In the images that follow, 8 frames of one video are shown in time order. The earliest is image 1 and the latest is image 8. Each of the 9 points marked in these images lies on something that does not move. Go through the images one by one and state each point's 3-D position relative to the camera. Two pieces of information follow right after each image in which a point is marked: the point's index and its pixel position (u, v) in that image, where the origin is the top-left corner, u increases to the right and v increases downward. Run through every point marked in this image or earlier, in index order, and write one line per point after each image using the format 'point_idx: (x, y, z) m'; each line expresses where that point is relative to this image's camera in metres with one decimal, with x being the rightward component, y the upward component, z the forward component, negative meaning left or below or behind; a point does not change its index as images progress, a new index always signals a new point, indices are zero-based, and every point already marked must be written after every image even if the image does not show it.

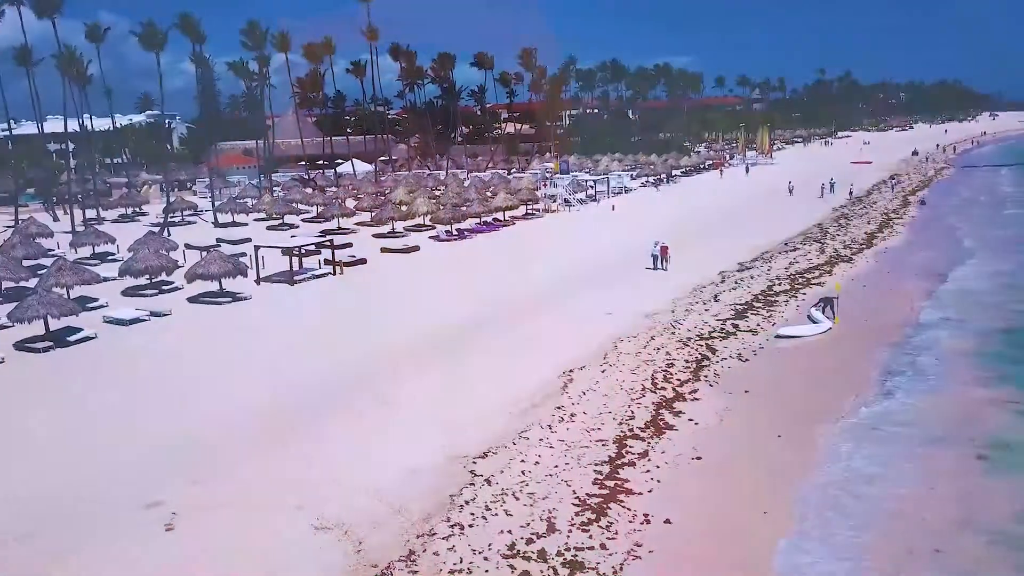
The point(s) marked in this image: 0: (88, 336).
0: (-9.2, -1.0, +19.0) m
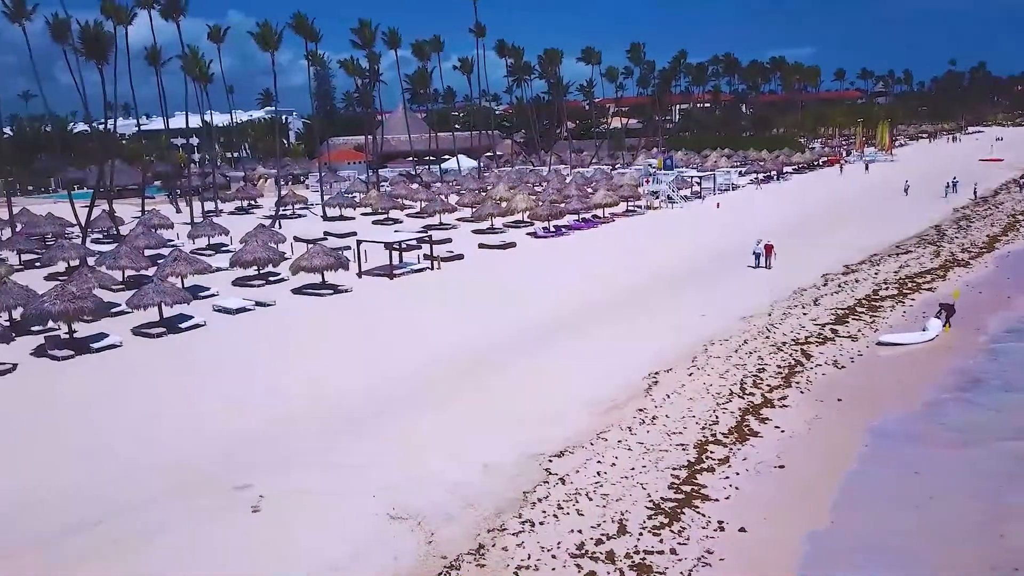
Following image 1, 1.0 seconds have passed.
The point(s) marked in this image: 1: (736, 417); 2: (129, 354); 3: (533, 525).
0: (-7.2, -0.8, +20.1) m
1: (+3.7, -2.1, +14.3) m
2: (-7.8, -1.3, +17.7) m
3: (+0.2, -2.7, +10.0) m
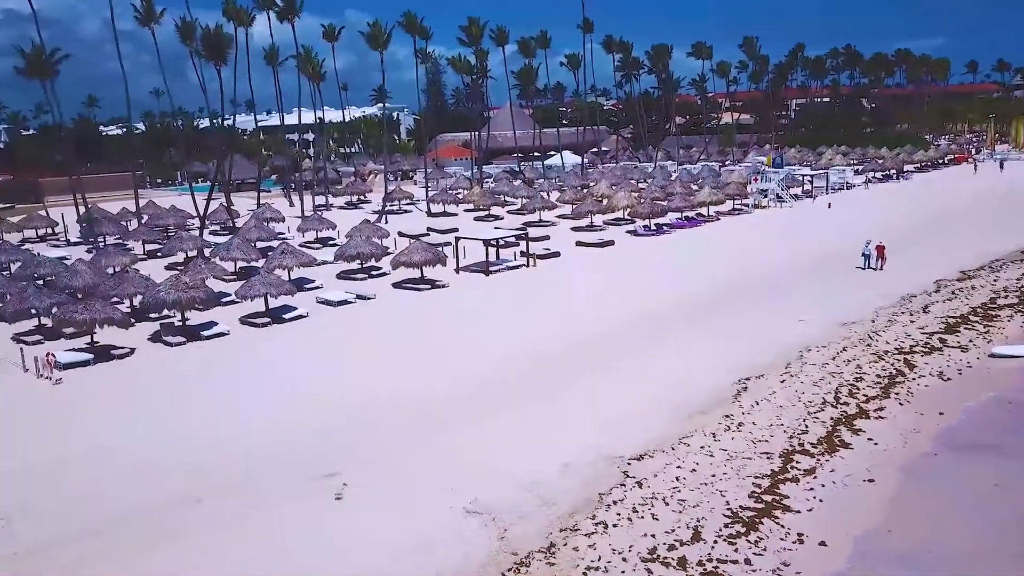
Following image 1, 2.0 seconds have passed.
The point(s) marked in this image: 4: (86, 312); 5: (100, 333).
0: (-5.1, -0.6, +21.0) m
1: (+5.0, -2.2, +13.9) m
2: (-5.9, -1.1, +18.6) m
3: (+1.1, -2.7, +10.0) m
4: (-8.8, -0.5, +17.9) m
5: (-9.3, -1.0, +19.7) m
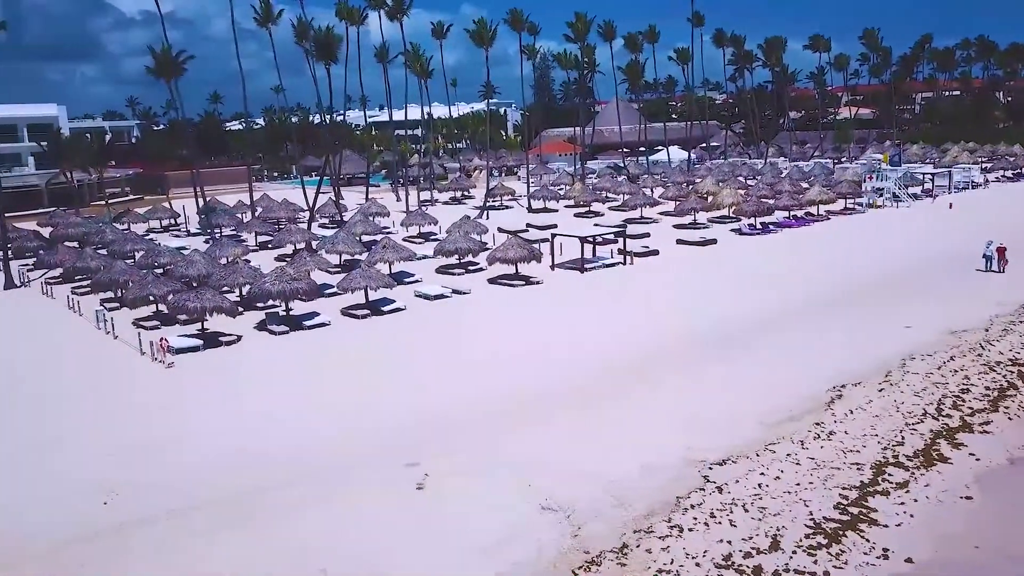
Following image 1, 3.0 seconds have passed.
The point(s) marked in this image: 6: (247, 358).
0: (-2.8, -0.5, +21.6) m
1: (+6.3, -2.3, +13.4) m
2: (-4.0, -1.0, +19.4) m
3: (+1.9, -2.8, +10.0) m
4: (-6.8, -0.3, +18.9) m
5: (-7.2, -0.8, +20.8) m
6: (-5.3, -1.4, +17.3) m
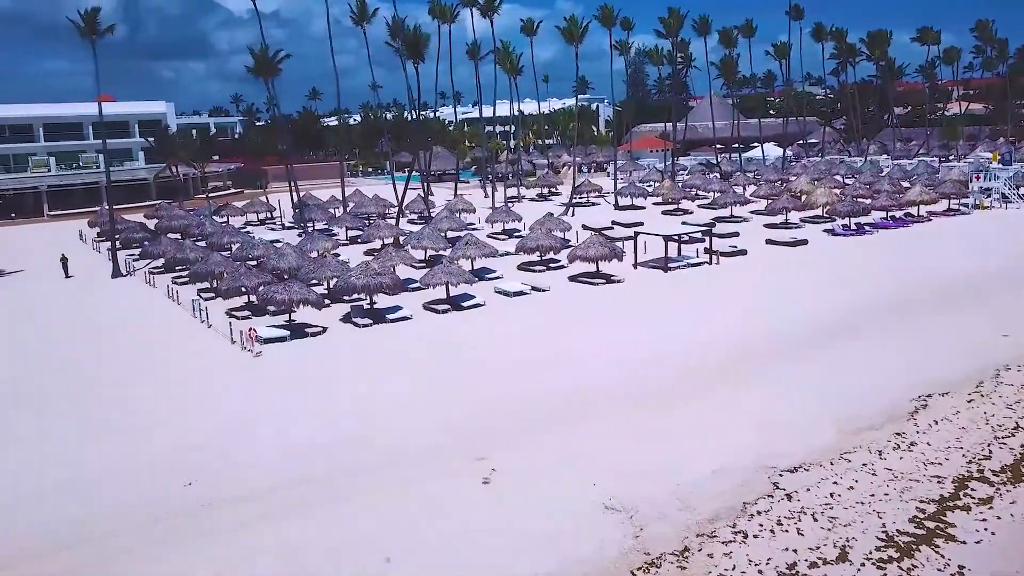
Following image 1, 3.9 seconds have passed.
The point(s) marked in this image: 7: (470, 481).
0: (-0.8, -0.4, +21.9) m
1: (+7.4, -2.4, +12.8) m
2: (-2.2, -0.9, +19.8) m
3: (+2.7, -2.8, +9.9) m
4: (-5.1, -0.1, +19.7) m
5: (-5.3, -0.6, +21.6) m
6: (-3.8, -1.3, +17.9) m
7: (-0.5, -2.5, +11.1) m
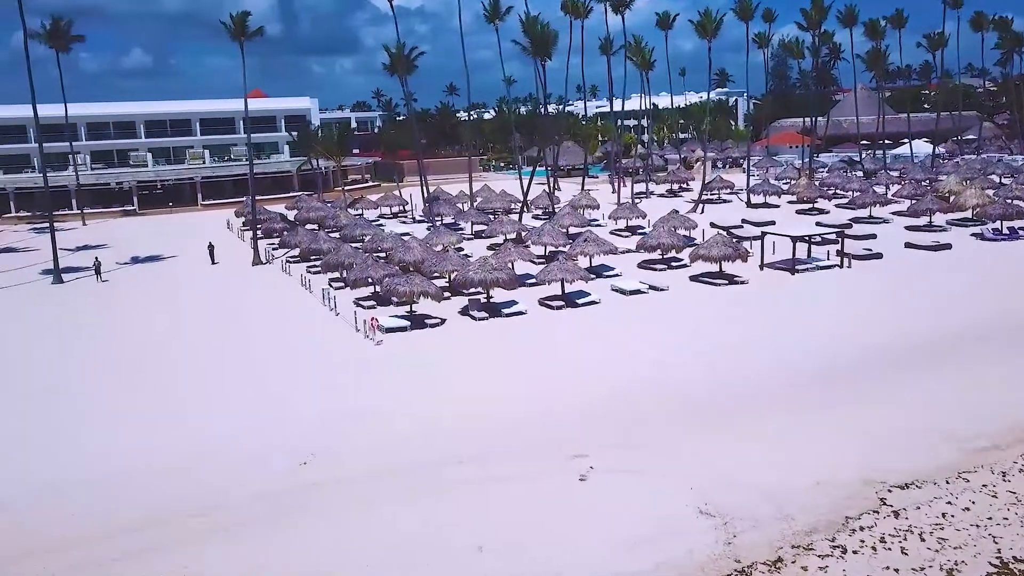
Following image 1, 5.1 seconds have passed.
0: (+2.1, -0.3, +22.0) m
1: (+8.8, -2.7, +11.8) m
2: (+0.4, -0.8, +20.2) m
3: (+3.7, -2.9, +9.6) m
4: (-2.5, +0.1, +20.5) m
5: (-2.4, -0.4, +22.4) m
6: (-1.4, -1.1, +18.6) m
7: (+0.7, -2.5, +11.4) m
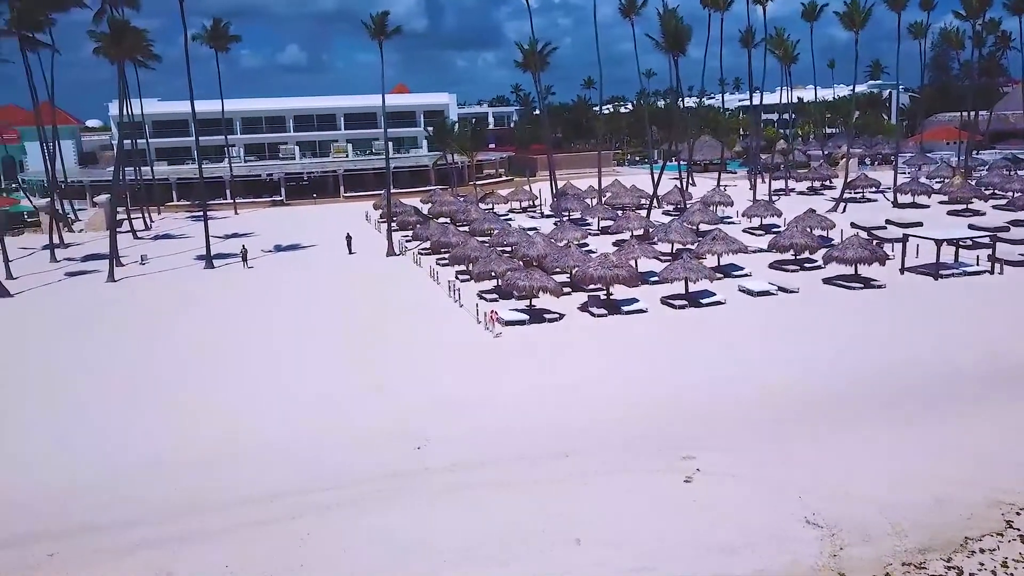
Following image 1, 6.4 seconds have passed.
0: (+5.1, -0.3, +21.7) m
1: (+10.1, -2.9, +10.6) m
2: (+3.2, -0.7, +20.1) m
3: (+4.7, -3.0, +9.2) m
4: (+0.4, +0.2, +20.8) m
5: (+0.8, -0.3, +22.7) m
6: (+1.1, -1.0, +18.8) m
7: (+2.1, -2.5, +11.4) m
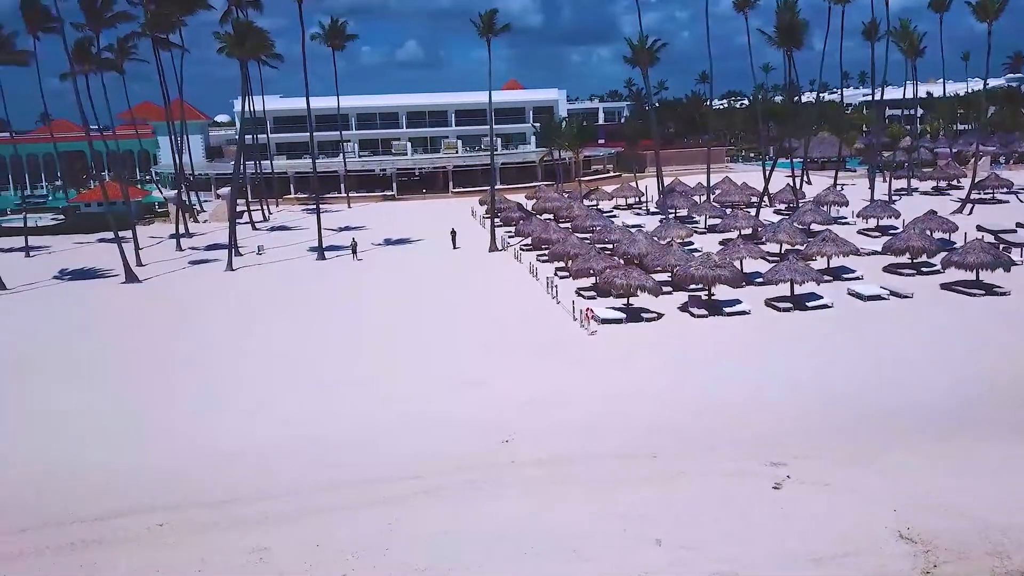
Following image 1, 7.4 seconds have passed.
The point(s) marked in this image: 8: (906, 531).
0: (+7.5, -0.4, +21.0) m
1: (+11.1, -3.1, +9.5) m
2: (+5.4, -0.8, +19.7) m
3: (+5.6, -3.1, +8.7) m
4: (+2.7, +0.2, +20.7) m
5: (+3.3, -0.2, +22.6) m
6: (+3.2, -1.0, +18.6) m
7: (+3.2, -2.5, +11.2) m
8: (+4.5, -2.8, +9.9) m
